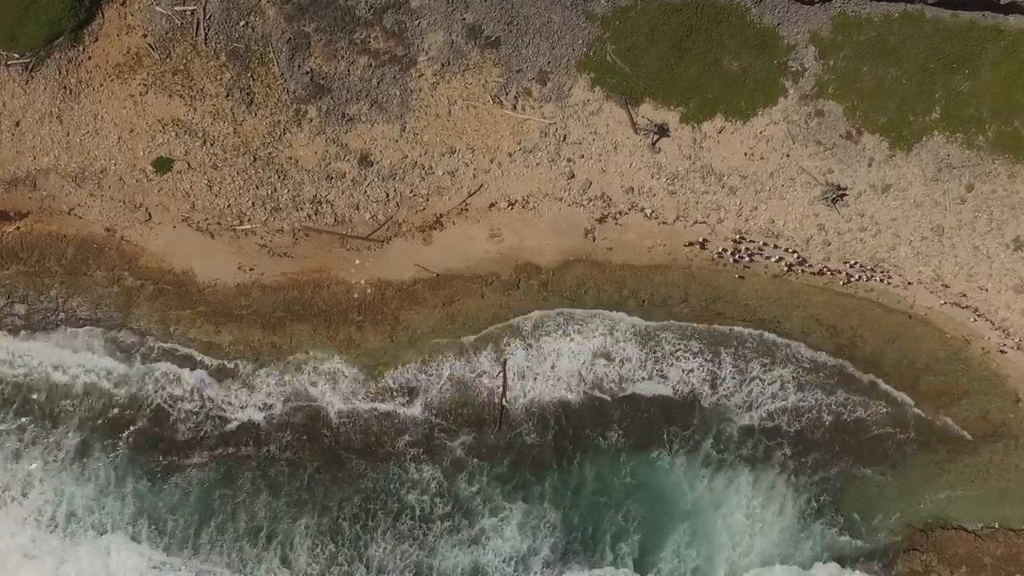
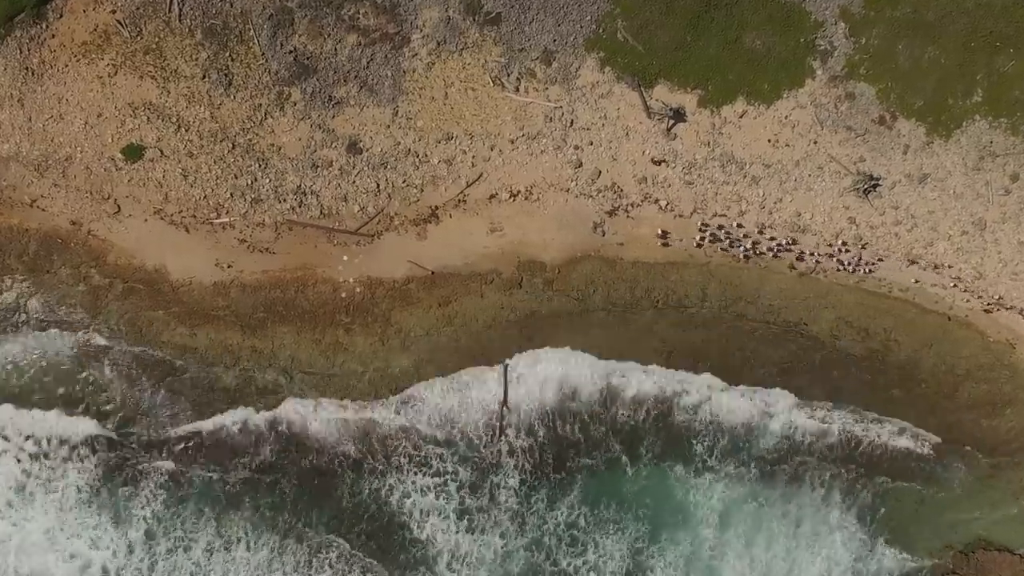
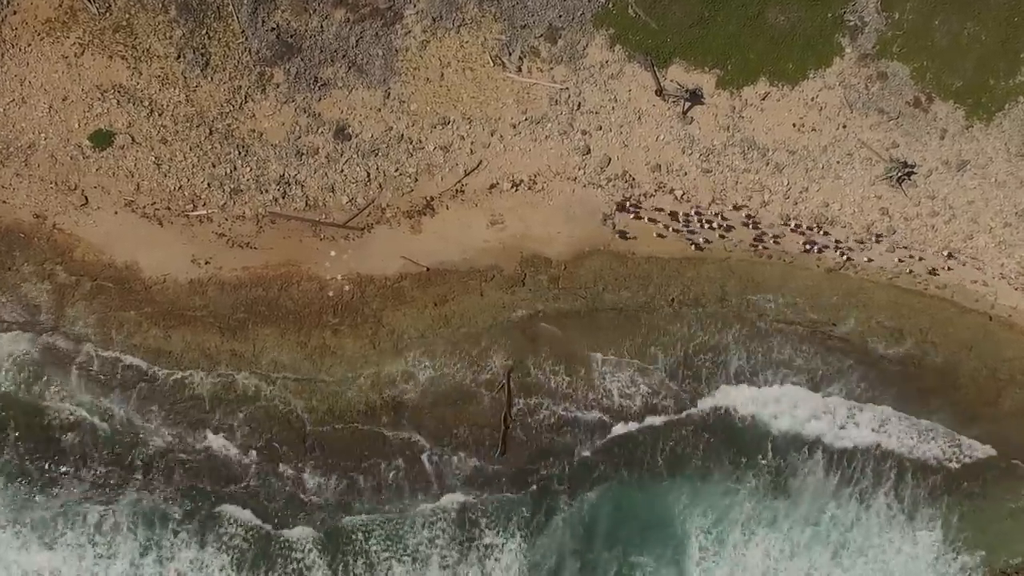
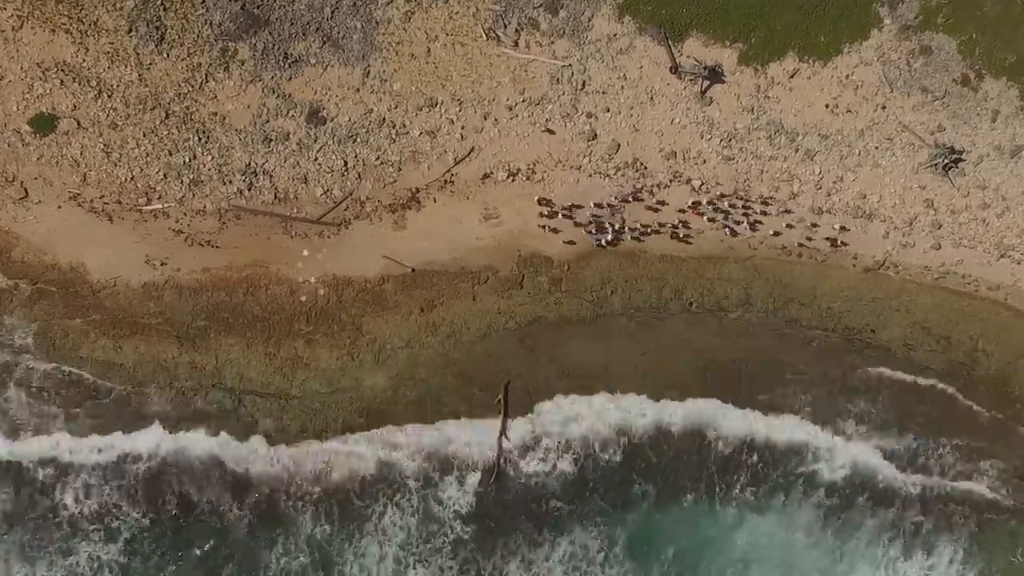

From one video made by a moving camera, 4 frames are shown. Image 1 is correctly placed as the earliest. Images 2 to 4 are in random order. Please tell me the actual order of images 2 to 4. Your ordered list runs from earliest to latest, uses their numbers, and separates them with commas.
2, 3, 4
